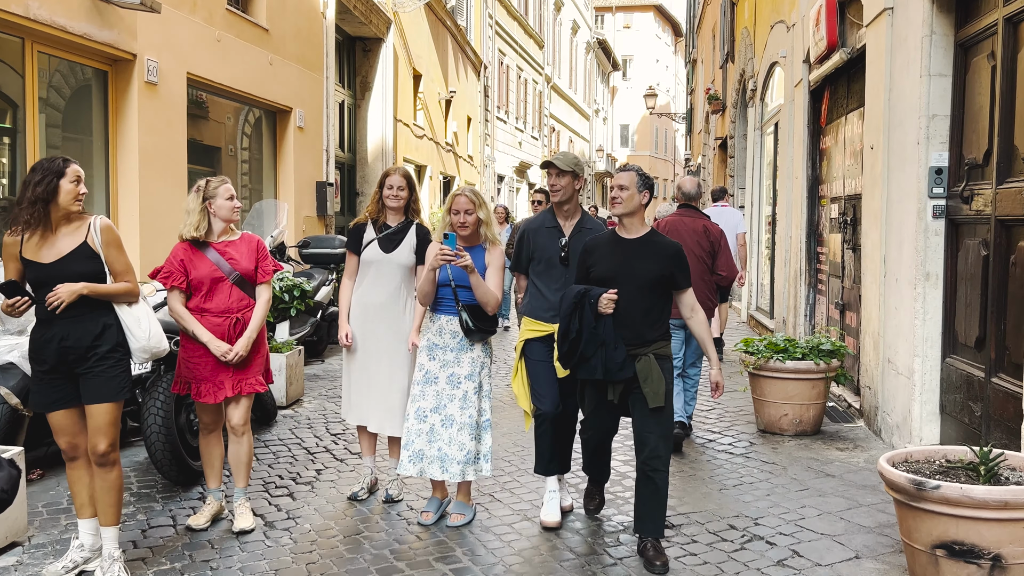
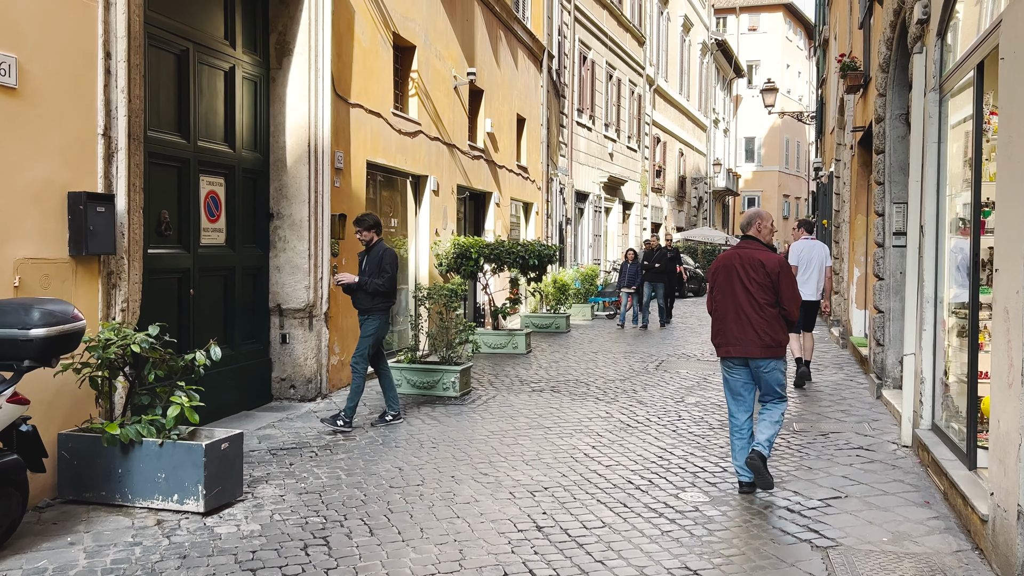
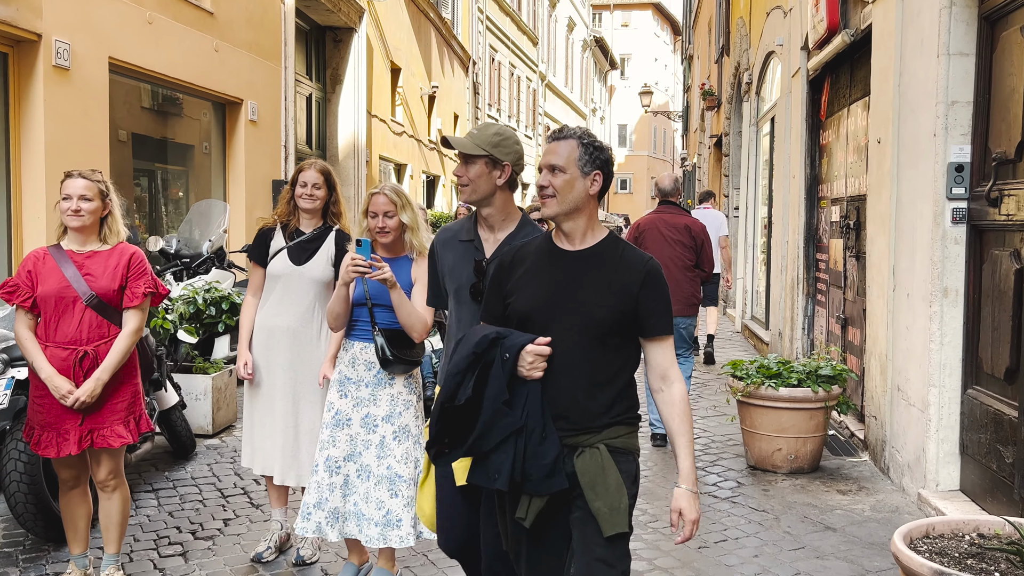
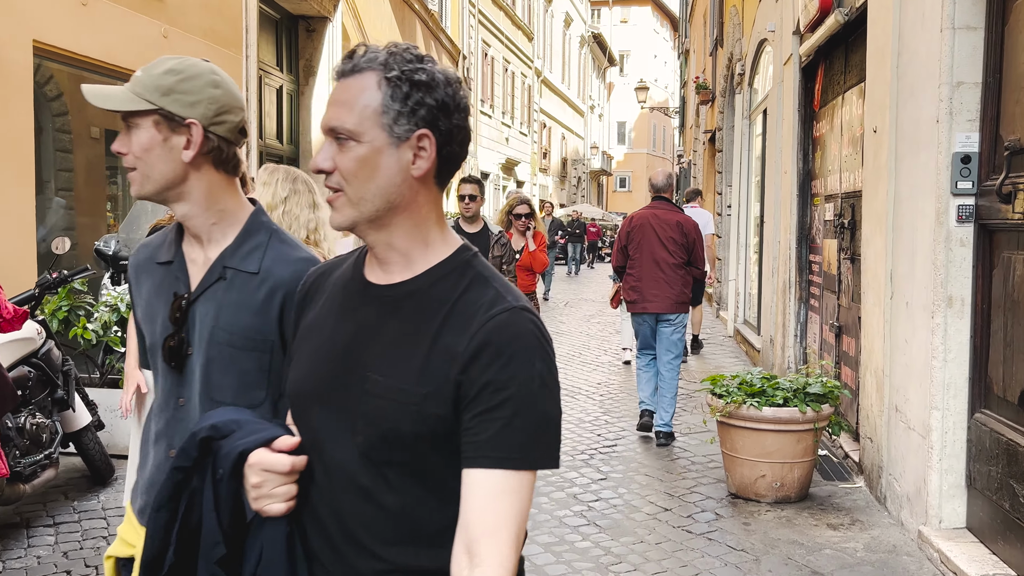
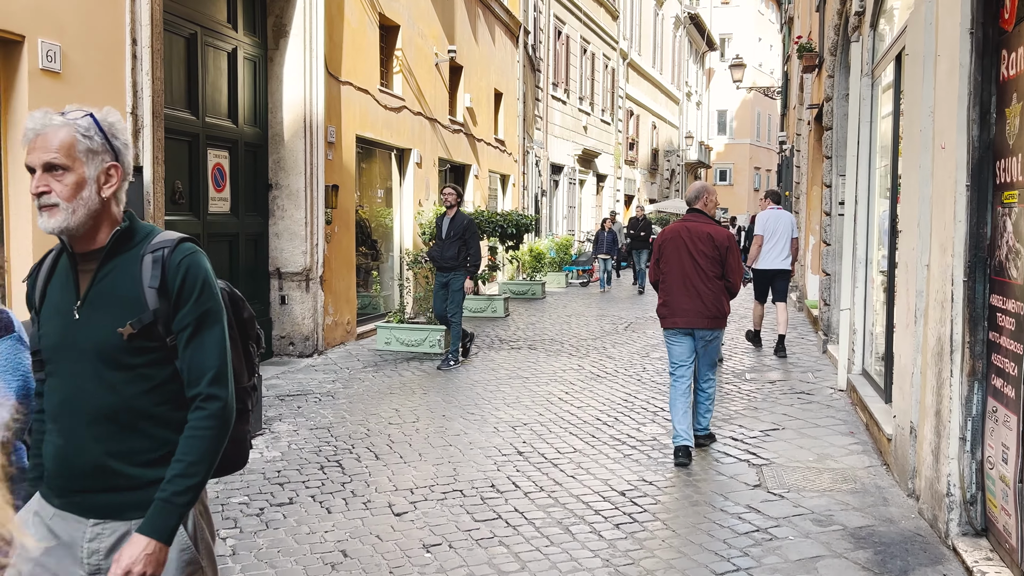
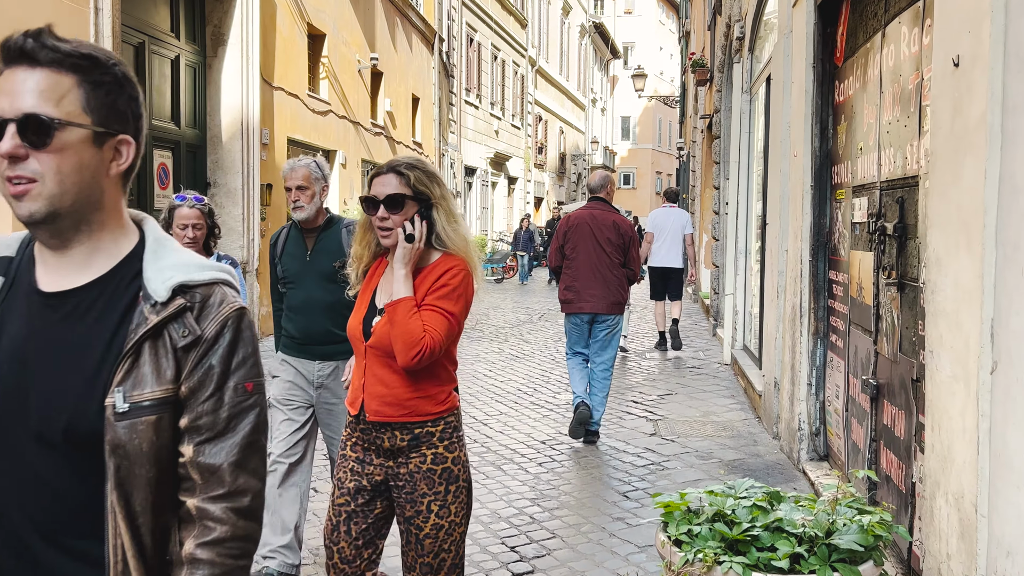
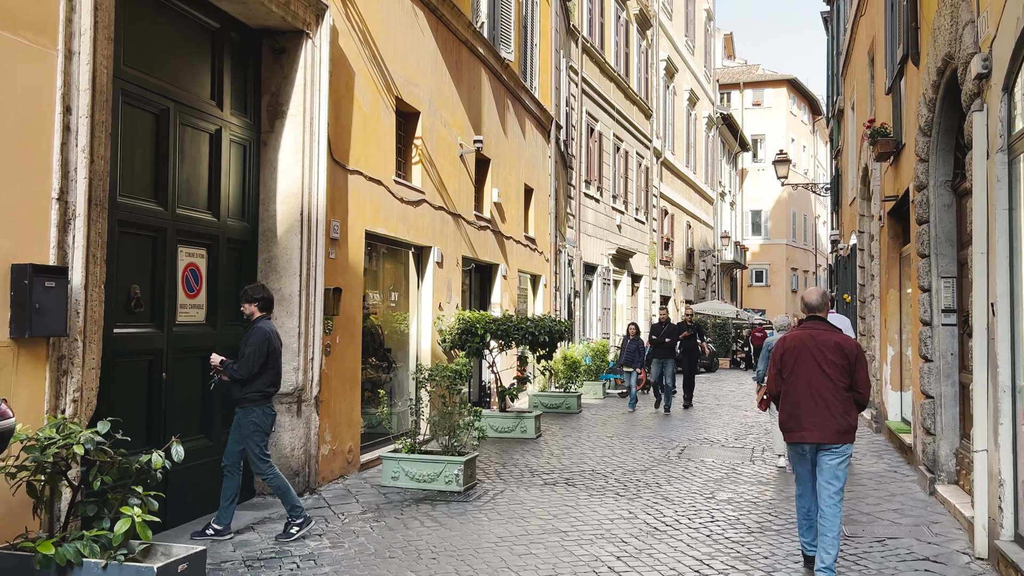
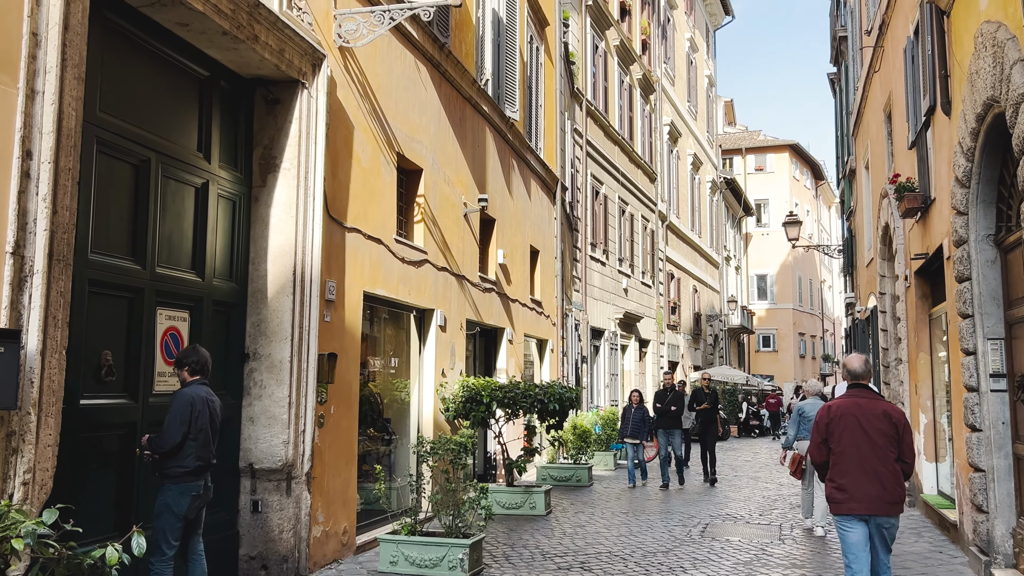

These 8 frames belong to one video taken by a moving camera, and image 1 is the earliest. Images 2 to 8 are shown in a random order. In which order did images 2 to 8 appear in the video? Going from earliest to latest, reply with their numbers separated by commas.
3, 4, 6, 5, 2, 7, 8
